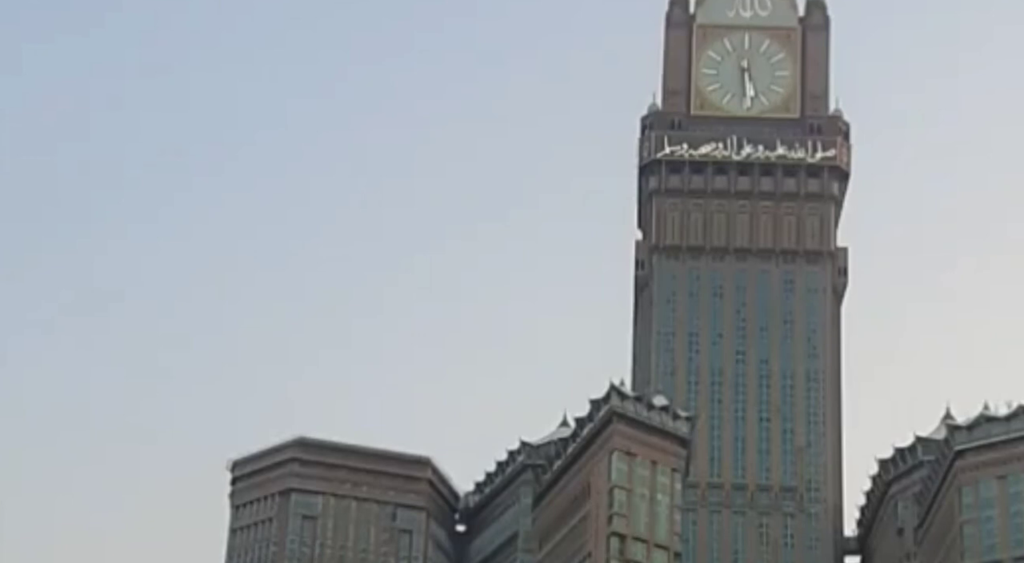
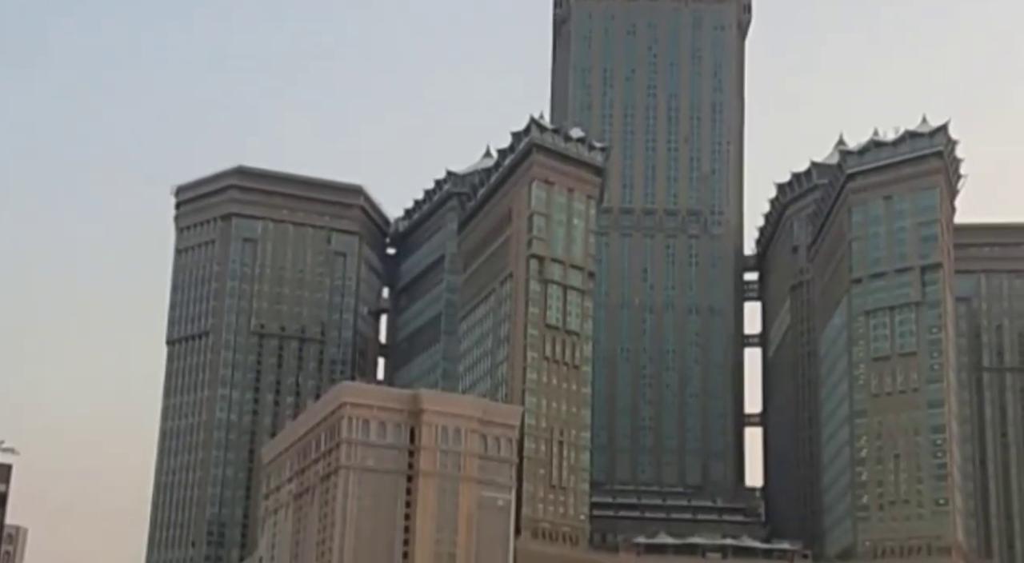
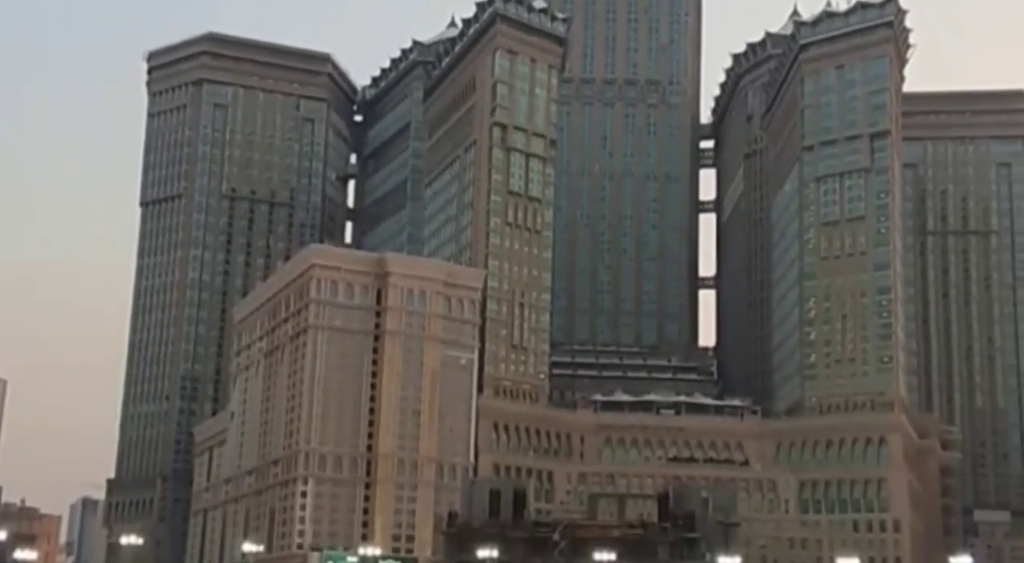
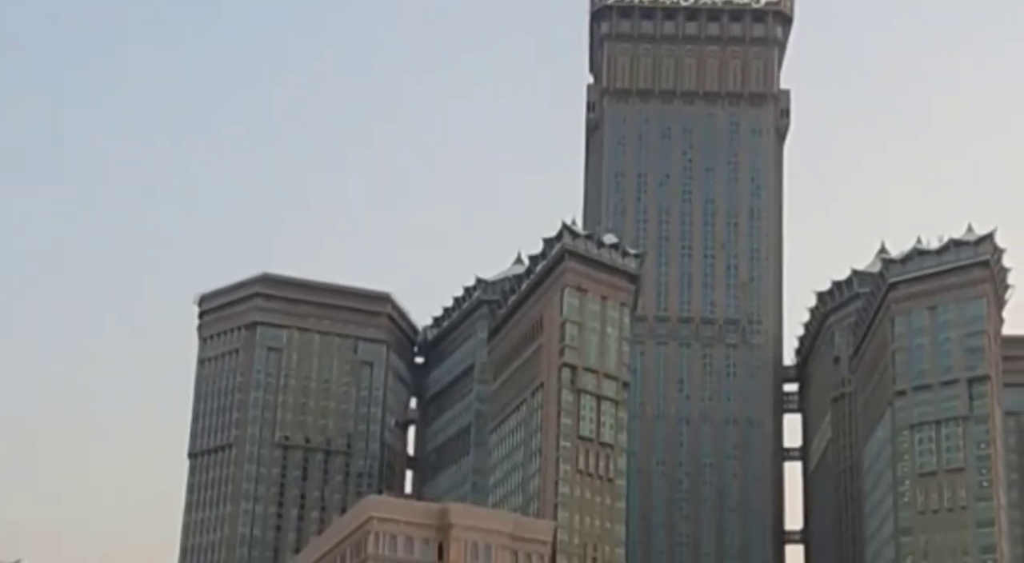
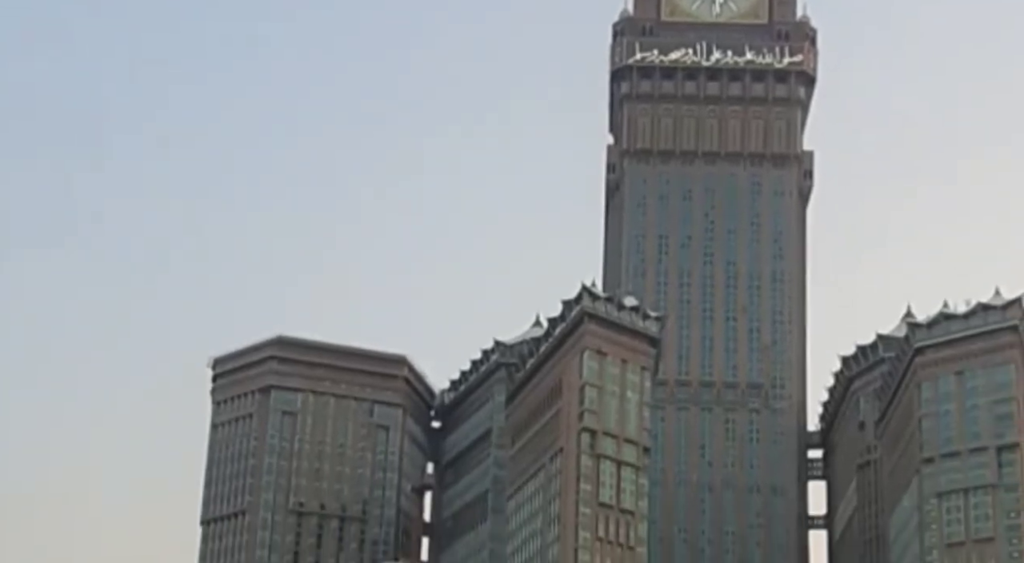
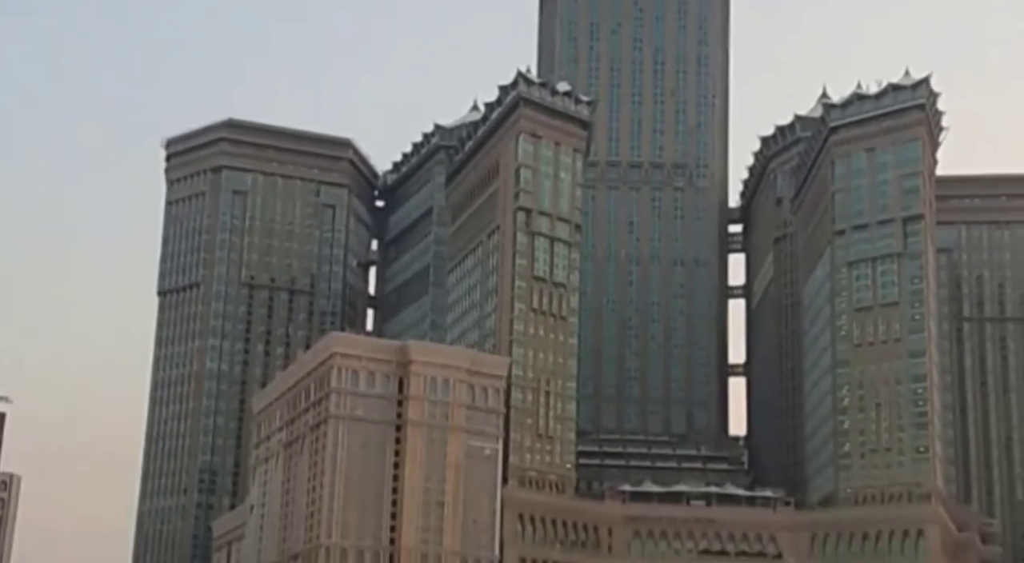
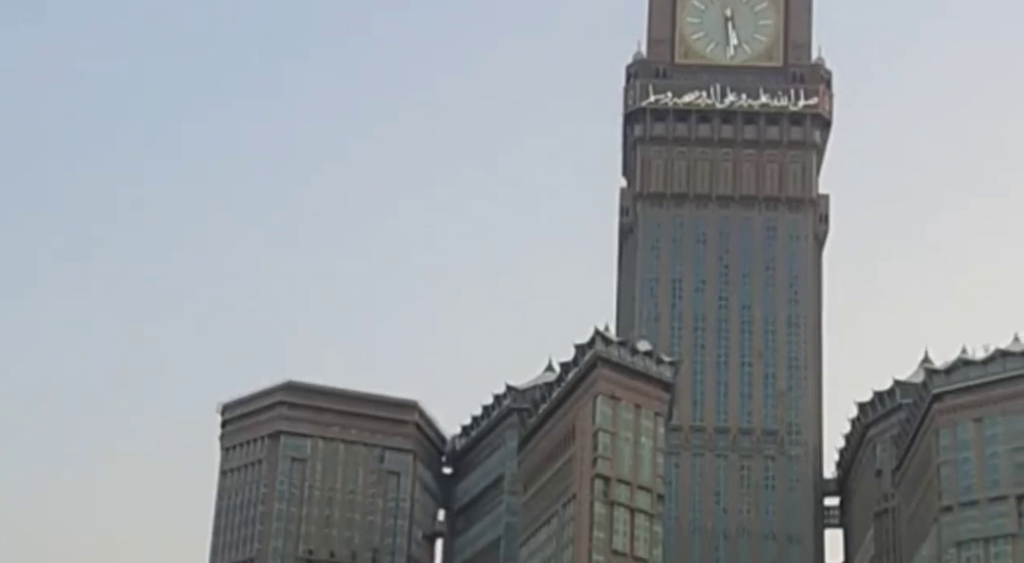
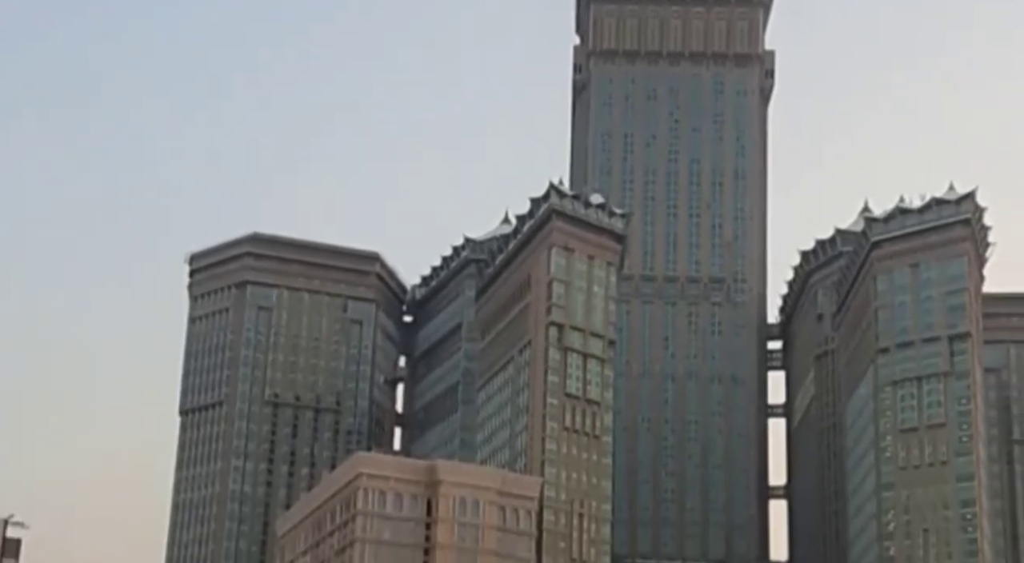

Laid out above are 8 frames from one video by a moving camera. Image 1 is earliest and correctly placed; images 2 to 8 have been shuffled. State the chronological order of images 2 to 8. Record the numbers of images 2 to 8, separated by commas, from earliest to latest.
7, 5, 4, 8, 2, 6, 3
